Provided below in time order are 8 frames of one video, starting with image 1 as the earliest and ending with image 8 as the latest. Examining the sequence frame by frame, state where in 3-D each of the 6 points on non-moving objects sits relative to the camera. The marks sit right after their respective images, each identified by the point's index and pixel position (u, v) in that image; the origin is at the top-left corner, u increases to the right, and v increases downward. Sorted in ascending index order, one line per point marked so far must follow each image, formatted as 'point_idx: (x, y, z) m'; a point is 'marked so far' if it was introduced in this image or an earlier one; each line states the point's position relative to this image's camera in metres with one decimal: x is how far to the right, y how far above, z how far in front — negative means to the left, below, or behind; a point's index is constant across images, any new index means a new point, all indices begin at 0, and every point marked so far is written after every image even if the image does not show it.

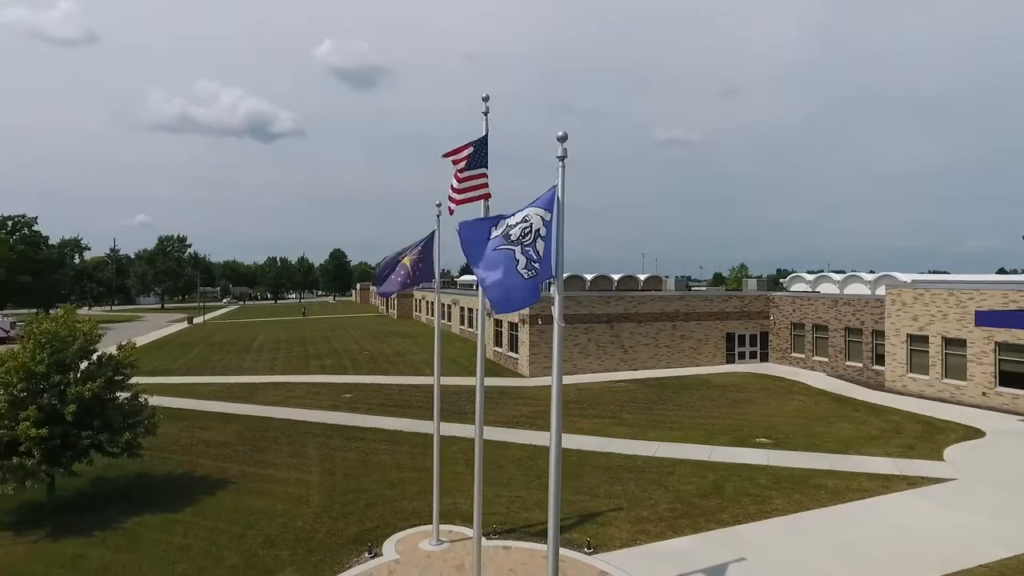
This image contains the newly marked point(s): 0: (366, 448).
0: (-4.0, -4.4, +17.5) m
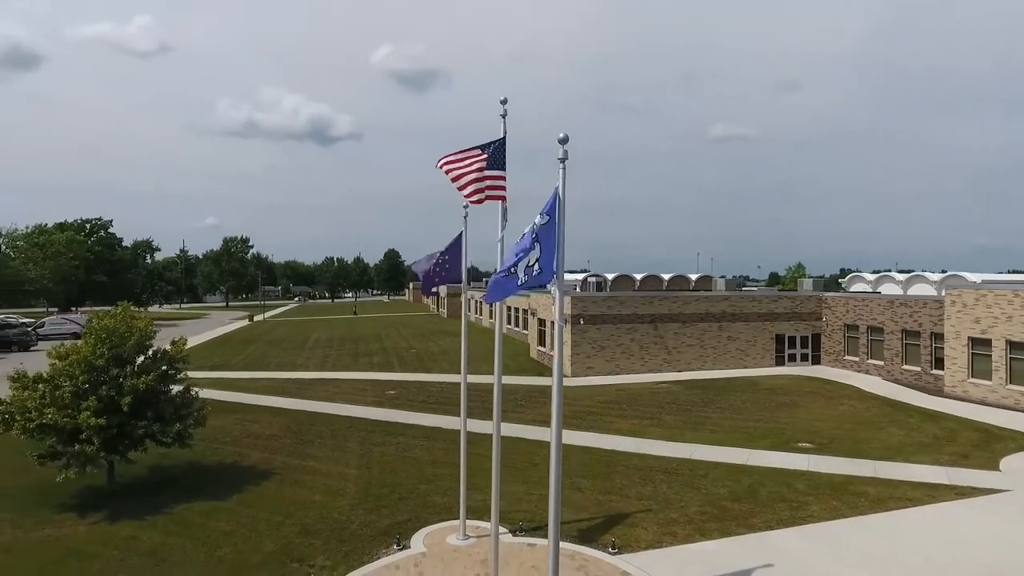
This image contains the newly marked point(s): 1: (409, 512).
0: (-3.0, -4.4, +17.9) m
1: (-2.1, -4.6, +13.1) m
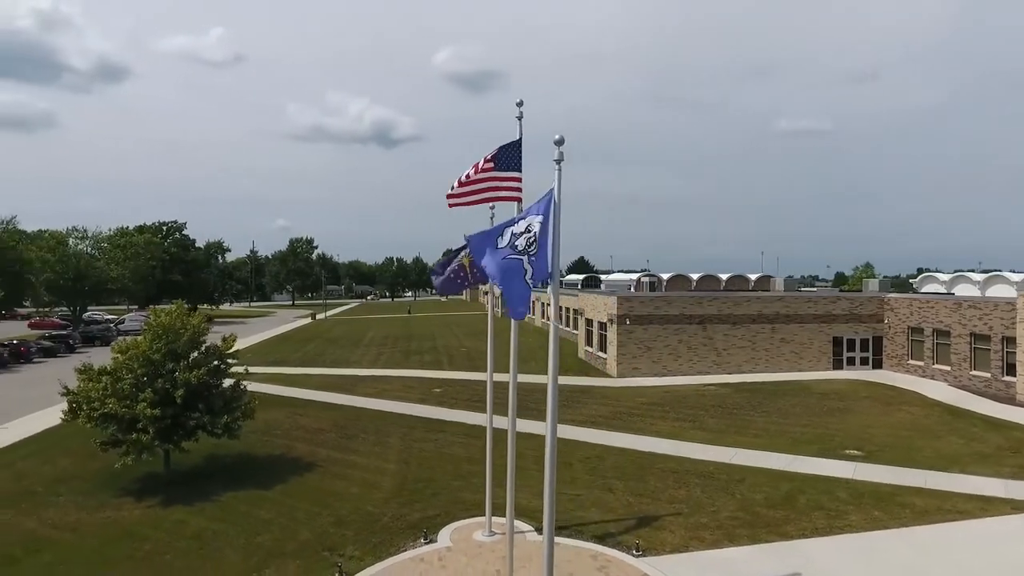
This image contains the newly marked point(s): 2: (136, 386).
0: (-2.0, -4.4, +18.2) m
1: (-1.5, -4.6, +13.3) m
2: (-8.5, -2.2, +14.4) m
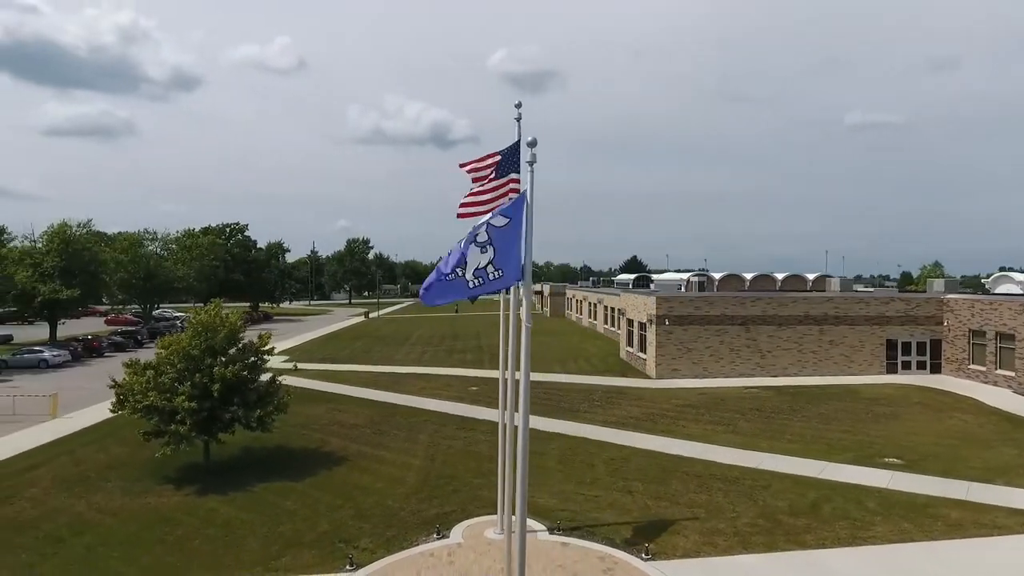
0: (-1.2, -4.4, +18.4) m
1: (-1.2, -4.6, +13.5) m
2: (-8.1, -2.2, +15.2) m
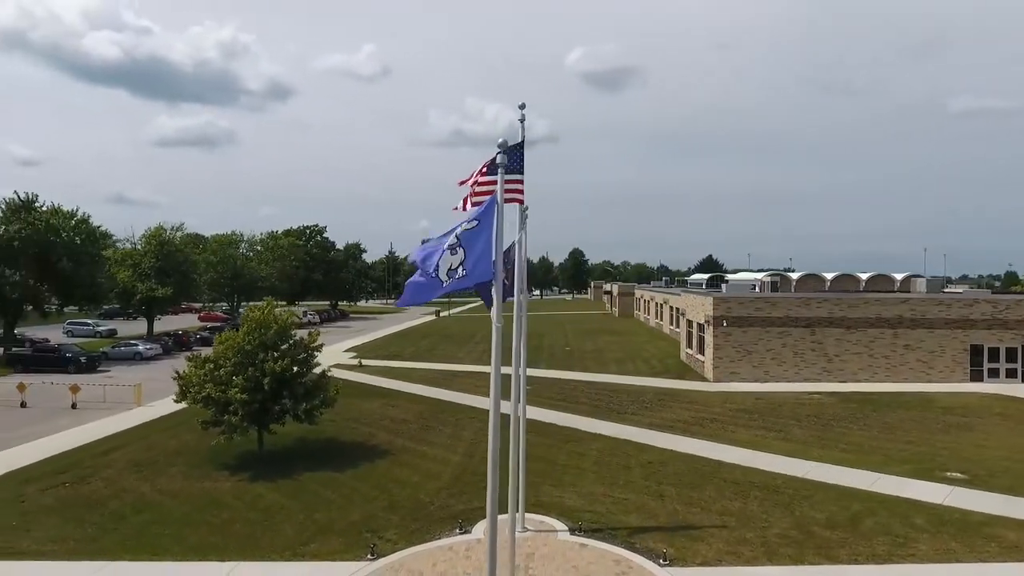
0: (0.0, -4.4, +18.6) m
1: (-0.6, -4.6, +13.7) m
2: (-7.2, -2.2, +16.2) m
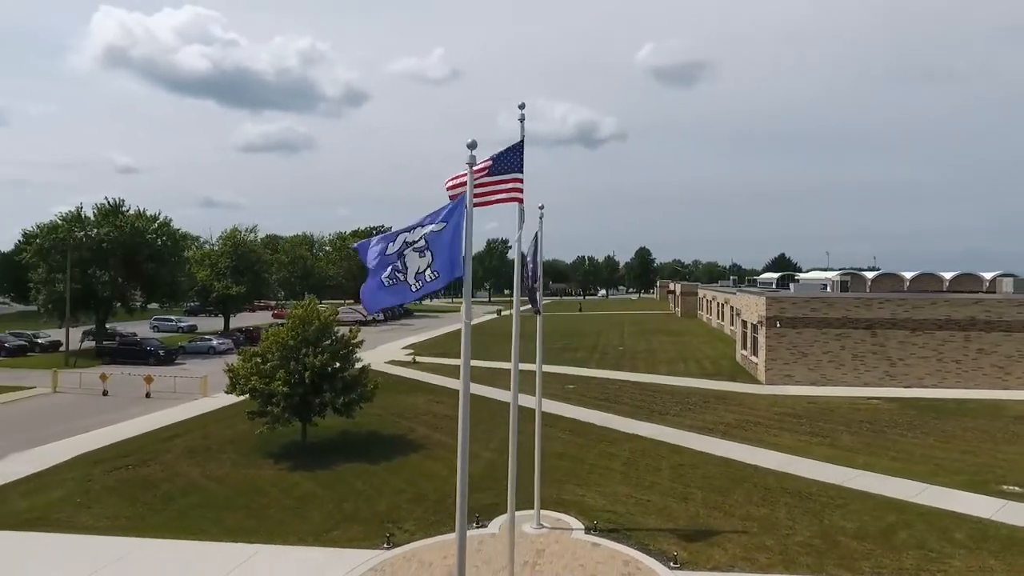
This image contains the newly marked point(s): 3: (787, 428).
0: (+1.1, -4.3, +18.6) m
1: (-0.1, -4.6, +13.9) m
2: (-6.4, -2.1, +17.1) m
3: (+8.1, -4.1, +18.6) m
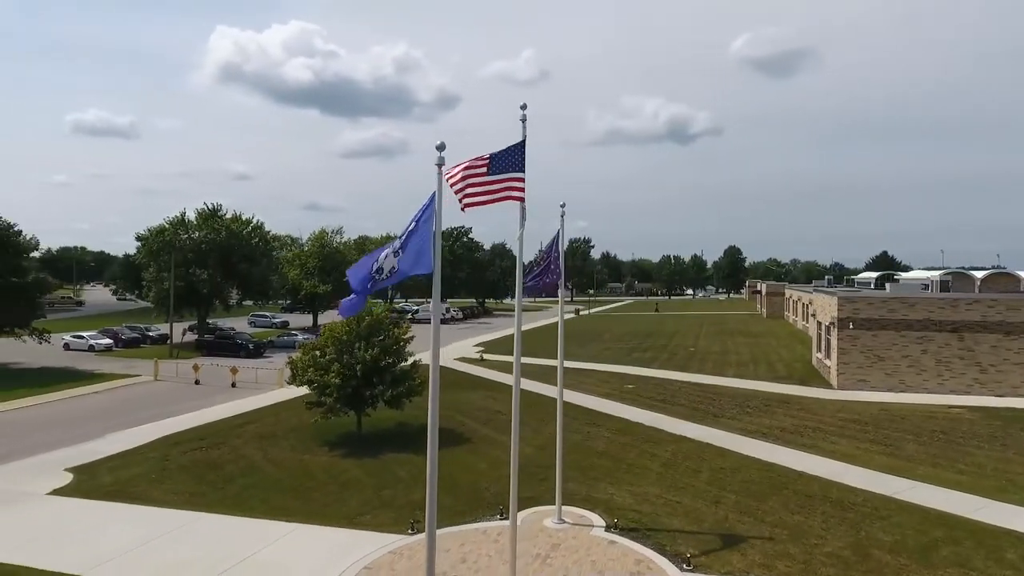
0: (+2.4, -4.3, +18.6) m
1: (+0.6, -4.5, +14.0) m
2: (-5.2, -2.1, +18.1) m
3: (+9.4, -4.1, +17.6) m
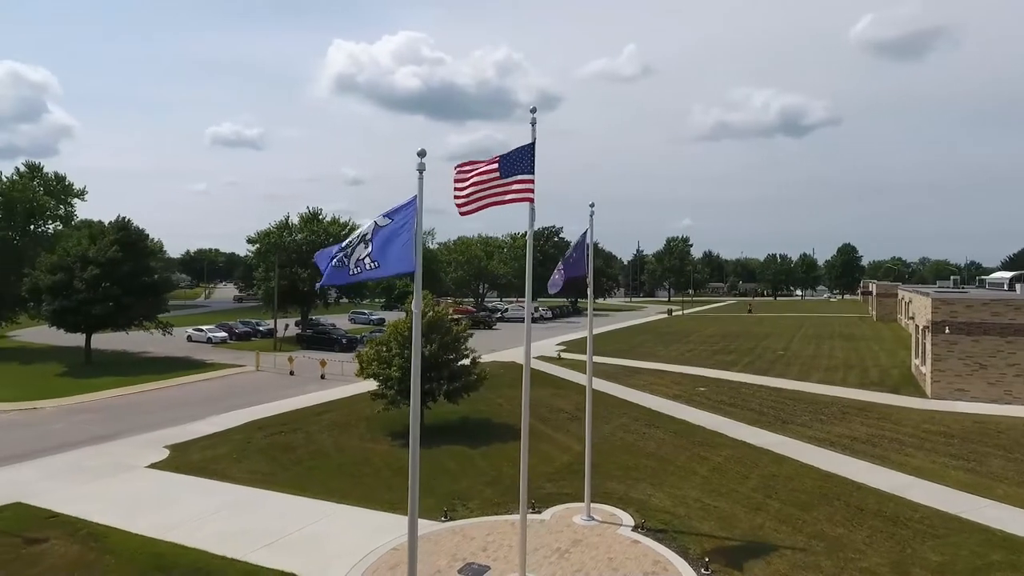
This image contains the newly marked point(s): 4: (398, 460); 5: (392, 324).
0: (+4.0, -4.3, +18.4) m
1: (+1.5, -4.5, +14.2) m
2: (-3.6, -2.0, +19.1) m
3: (+10.7, -4.1, +16.2) m
4: (-3.0, -4.6, +16.9) m
5: (-3.7, -1.1, +19.4) m
